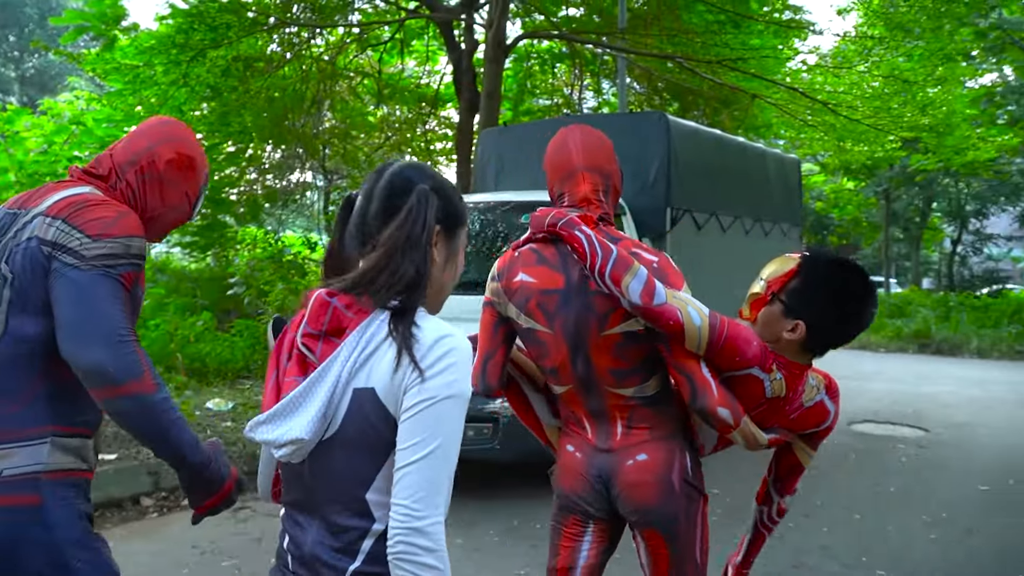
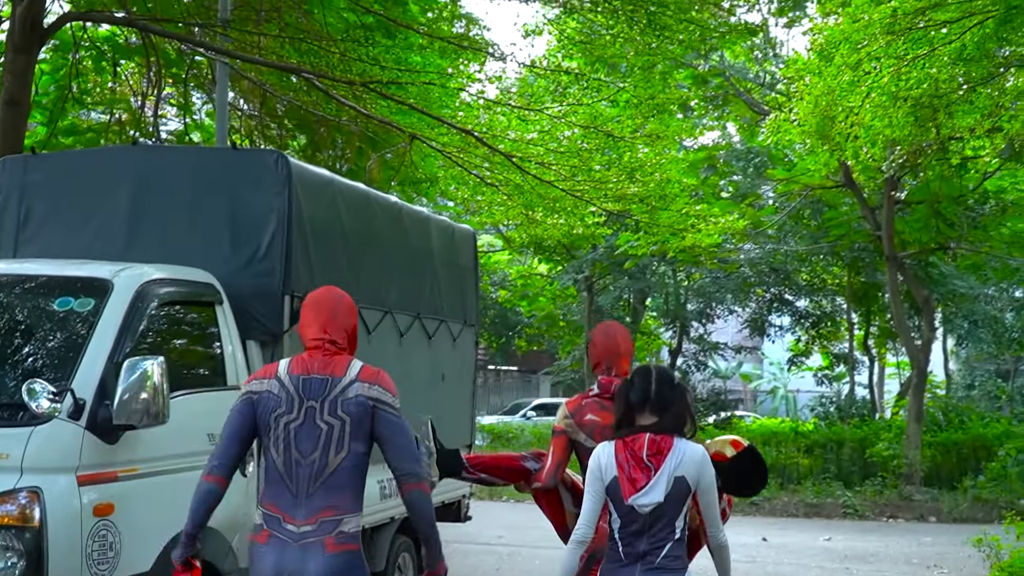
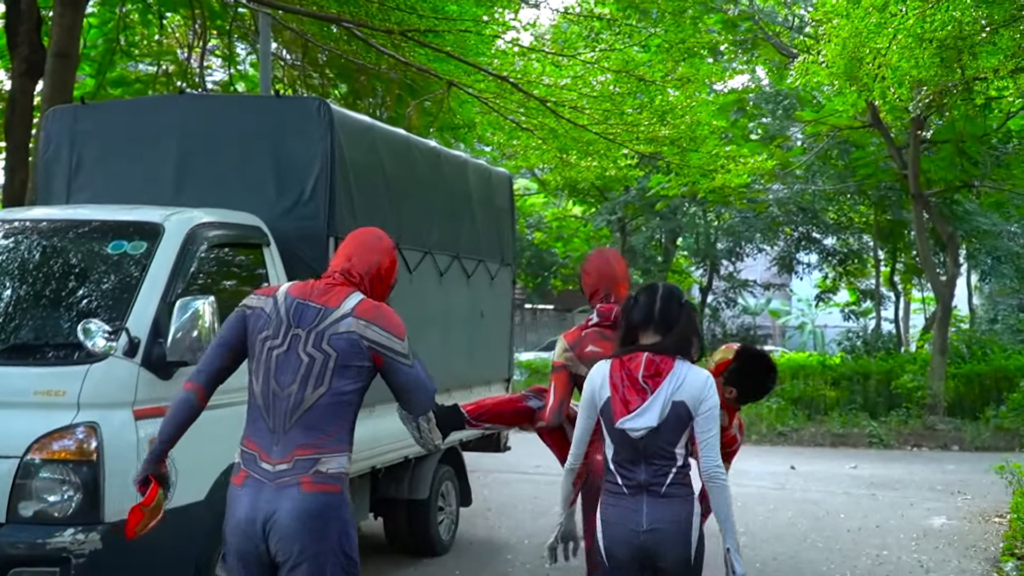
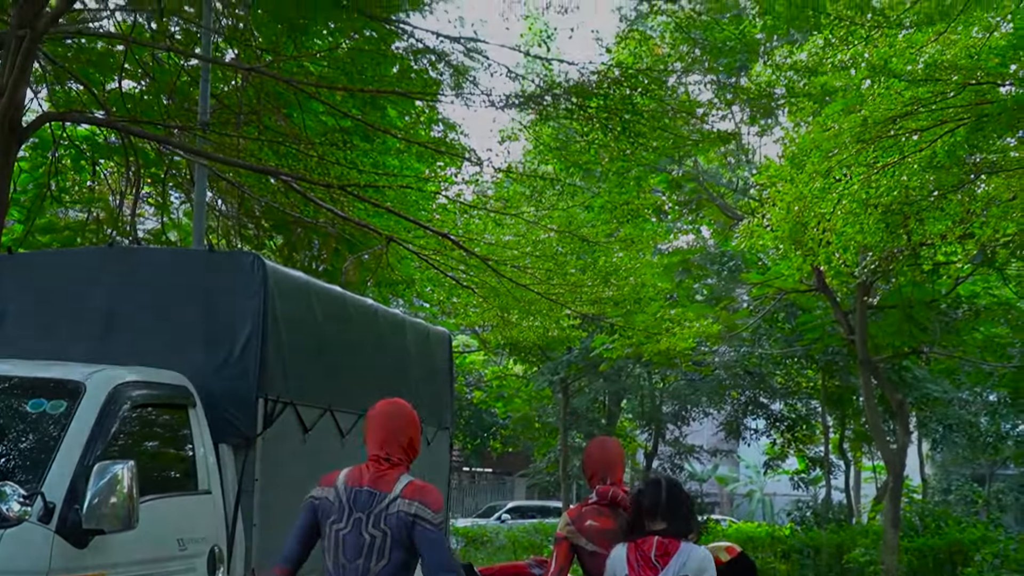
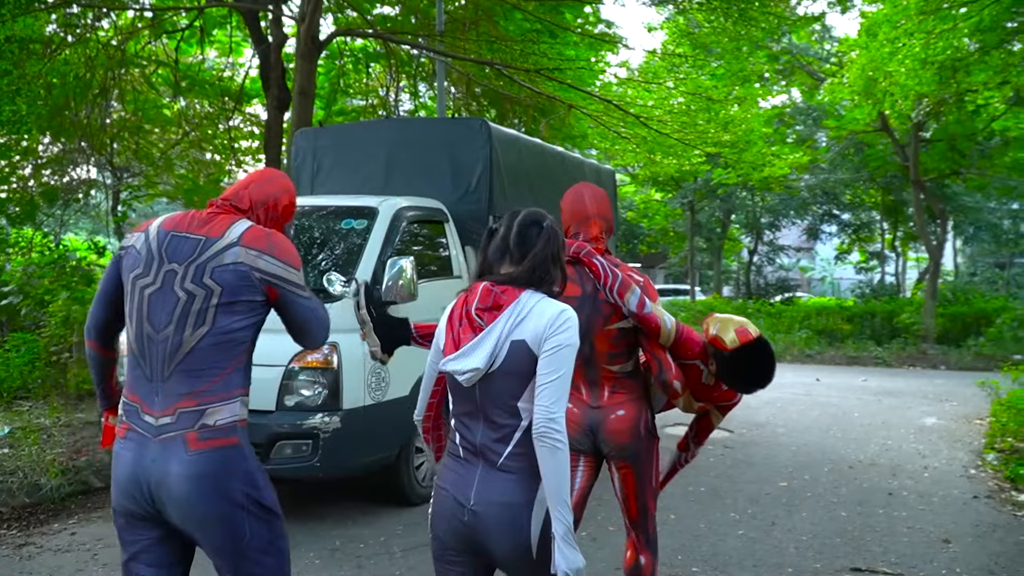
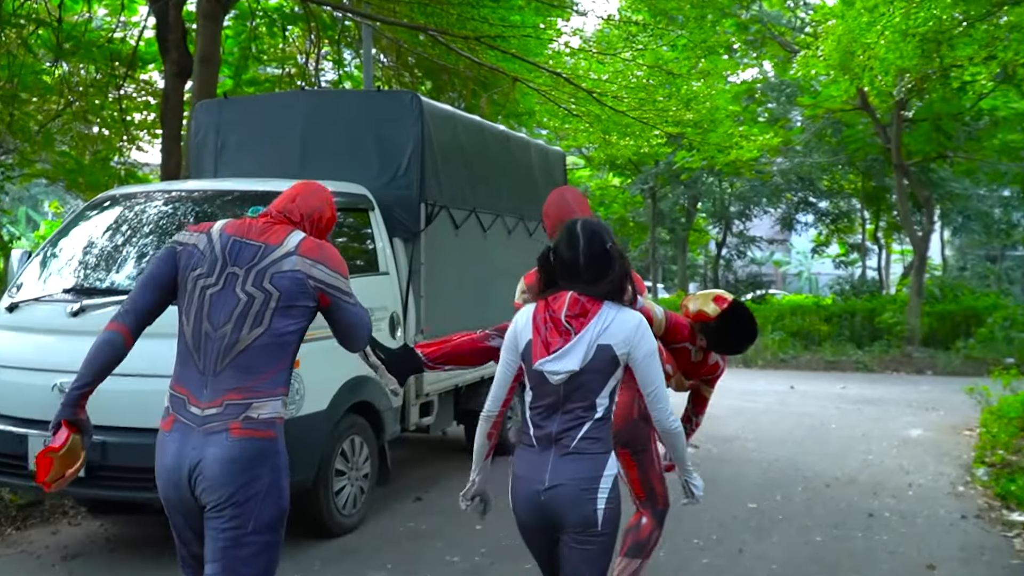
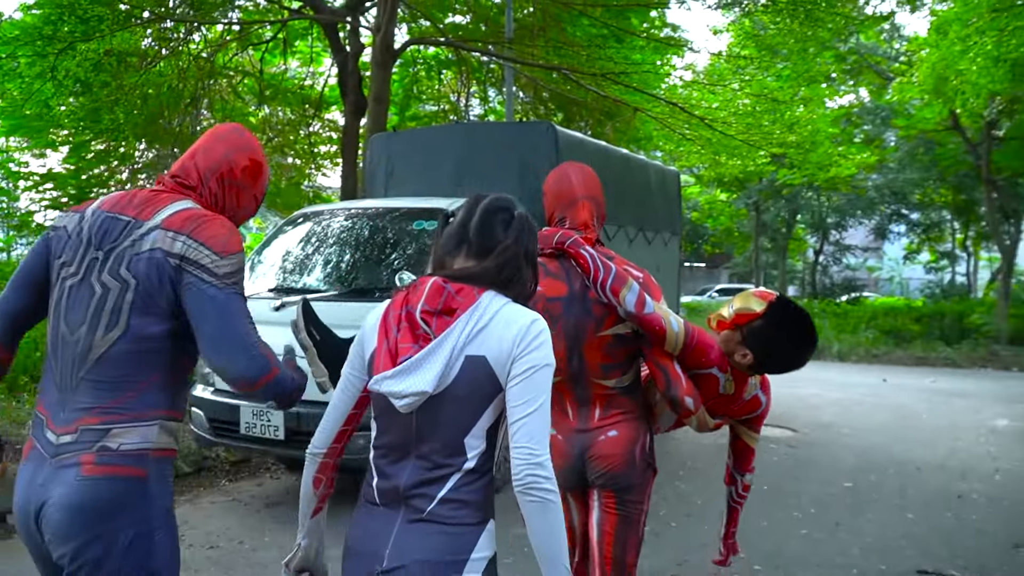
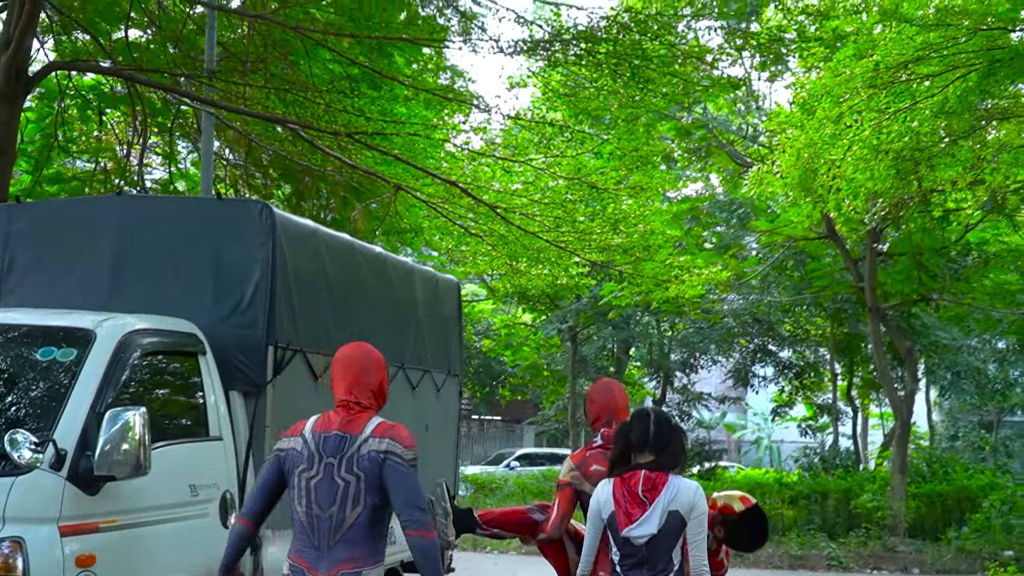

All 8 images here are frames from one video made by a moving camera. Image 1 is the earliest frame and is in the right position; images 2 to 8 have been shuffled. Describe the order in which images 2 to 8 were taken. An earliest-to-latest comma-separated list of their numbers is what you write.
7, 5, 6, 3, 2, 8, 4
